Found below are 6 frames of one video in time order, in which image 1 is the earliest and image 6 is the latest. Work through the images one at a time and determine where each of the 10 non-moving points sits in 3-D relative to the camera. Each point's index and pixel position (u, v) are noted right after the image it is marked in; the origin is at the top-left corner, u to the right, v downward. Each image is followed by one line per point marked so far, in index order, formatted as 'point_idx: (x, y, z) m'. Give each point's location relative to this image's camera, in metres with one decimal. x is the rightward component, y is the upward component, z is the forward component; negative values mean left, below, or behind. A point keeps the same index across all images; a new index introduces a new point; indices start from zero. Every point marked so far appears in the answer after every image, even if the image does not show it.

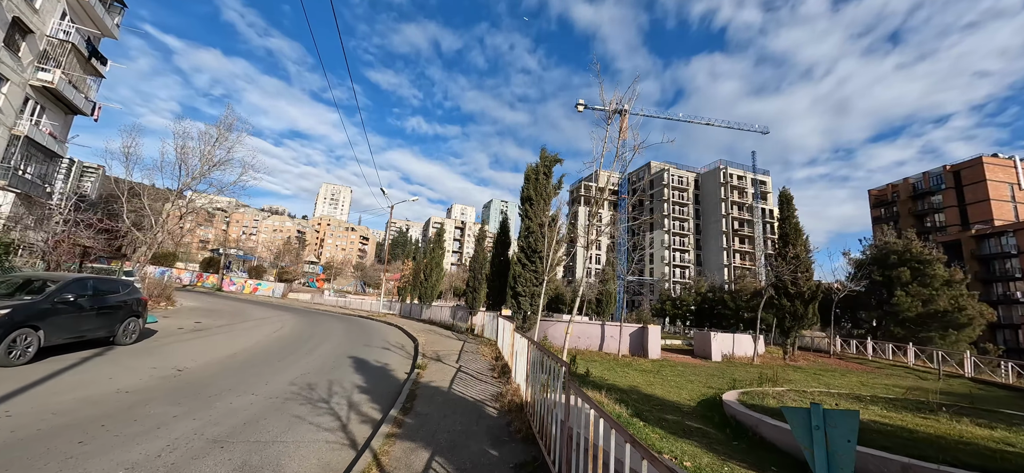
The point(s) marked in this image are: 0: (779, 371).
0: (+8.9, -4.5, +12.9) m
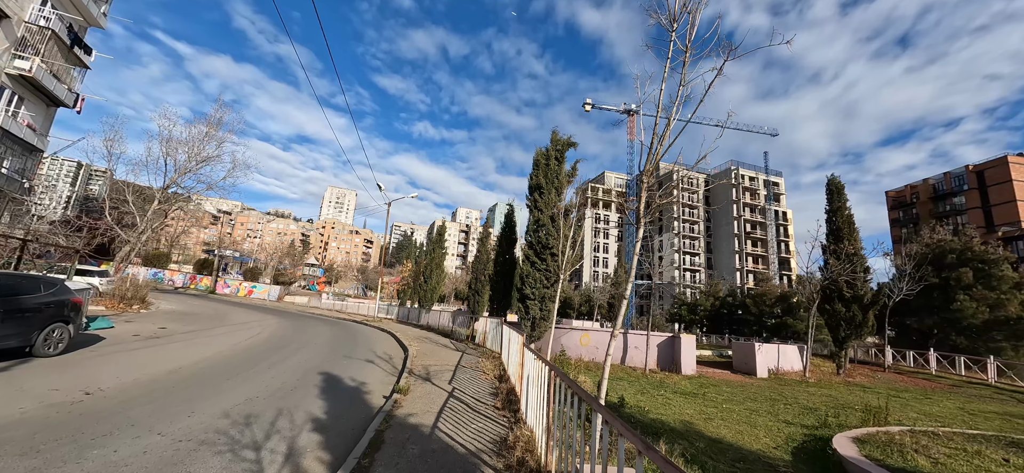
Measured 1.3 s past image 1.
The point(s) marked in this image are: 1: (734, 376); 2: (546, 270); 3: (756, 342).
0: (+9.1, -4.2, +10.6) m
1: (+6.9, -4.3, +12.0) m
2: (+1.2, -1.1, +13.0) m
3: (+7.9, -3.4, +12.5) m
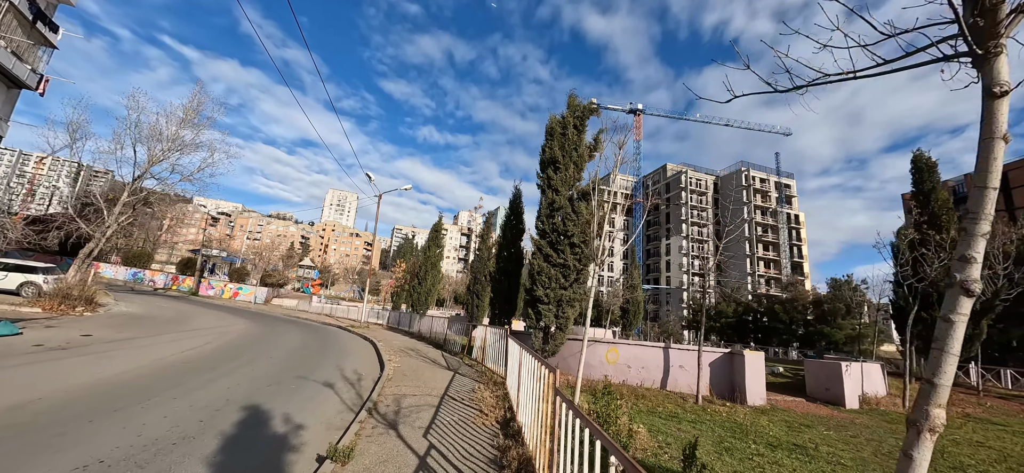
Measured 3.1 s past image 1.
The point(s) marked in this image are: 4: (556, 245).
0: (+9.3, -3.9, +7.5) m
1: (+7.0, -3.9, +8.9) m
2: (+1.4, -0.7, +10.0) m
3: (+8.1, -3.1, +9.5) m
4: (+1.2, -0.2, +10.3) m
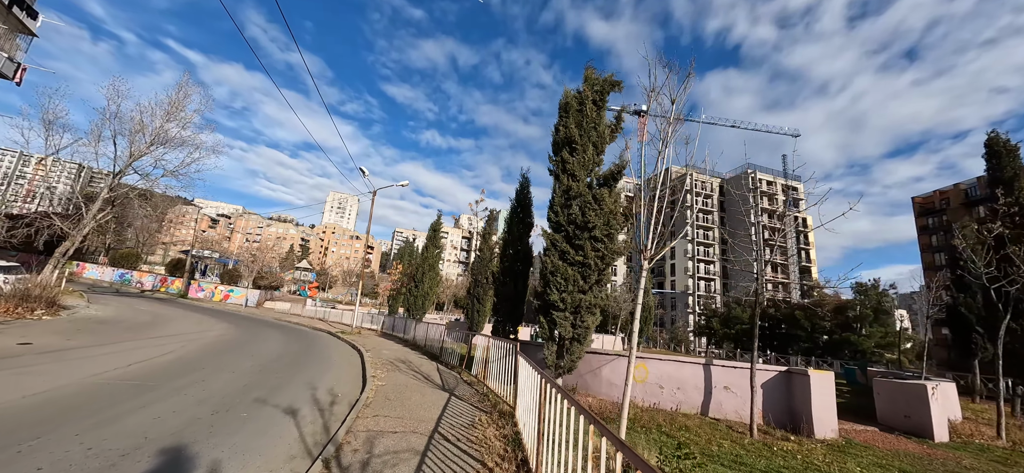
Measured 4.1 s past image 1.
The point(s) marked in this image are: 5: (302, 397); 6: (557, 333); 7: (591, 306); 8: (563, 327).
0: (+9.4, -3.7, +5.7) m
1: (+7.2, -3.8, +7.2) m
2: (+1.6, -0.5, +8.3) m
3: (+8.2, -2.9, +7.7) m
4: (+1.4, -0.1, +8.6) m
5: (-4.1, -3.1, +7.6) m
6: (+1.0, -2.1, +8.4) m
7: (+1.7, -1.5, +8.3) m
8: (+1.1, -1.9, +8.3) m
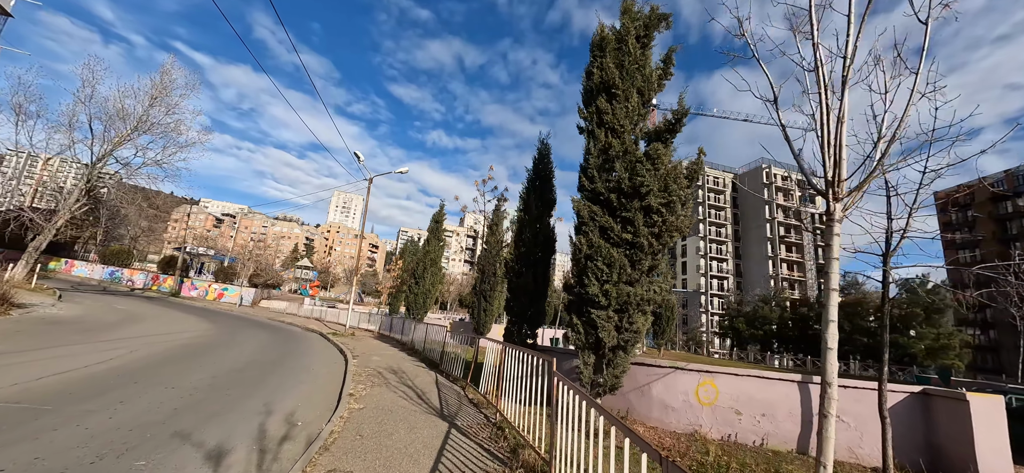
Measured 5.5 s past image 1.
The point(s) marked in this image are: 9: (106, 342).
0: (+9.7, -3.2, +3.4) m
1: (+7.5, -3.3, +4.8) m
2: (+2.0, -0.1, +6.0) m
3: (+8.6, -2.4, +5.4) m
4: (+1.7, +0.4, +6.3) m
5: (-3.8, -2.7, +5.4) m
6: (+1.3, -1.6, +6.2) m
7: (+2.0, -1.0, +6.1) m
8: (+1.4, -1.4, +6.0) m
9: (-12.7, -3.3, +12.0) m
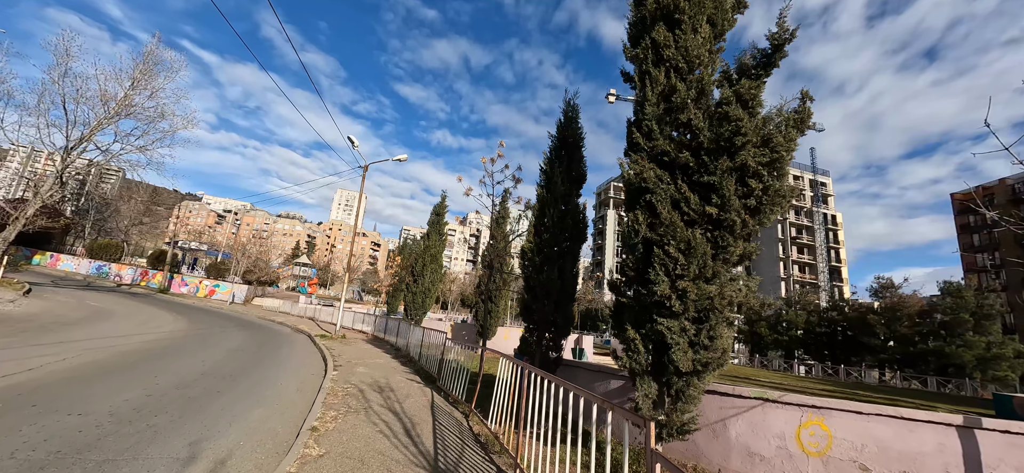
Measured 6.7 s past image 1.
0: (+10.0, -3.0, +1.4) m
1: (+7.8, -3.1, +2.9) m
2: (+2.3, +0.2, +4.1) m
3: (+8.8, -2.2, +3.4) m
4: (+2.0, +0.7, +4.4) m
5: (-3.5, -2.3, +3.5) m
6: (+1.6, -1.3, +4.3) m
7: (+2.3, -0.8, +4.2) m
8: (+1.7, -1.2, +4.1) m
9: (-12.3, -2.9, +10.2) m
